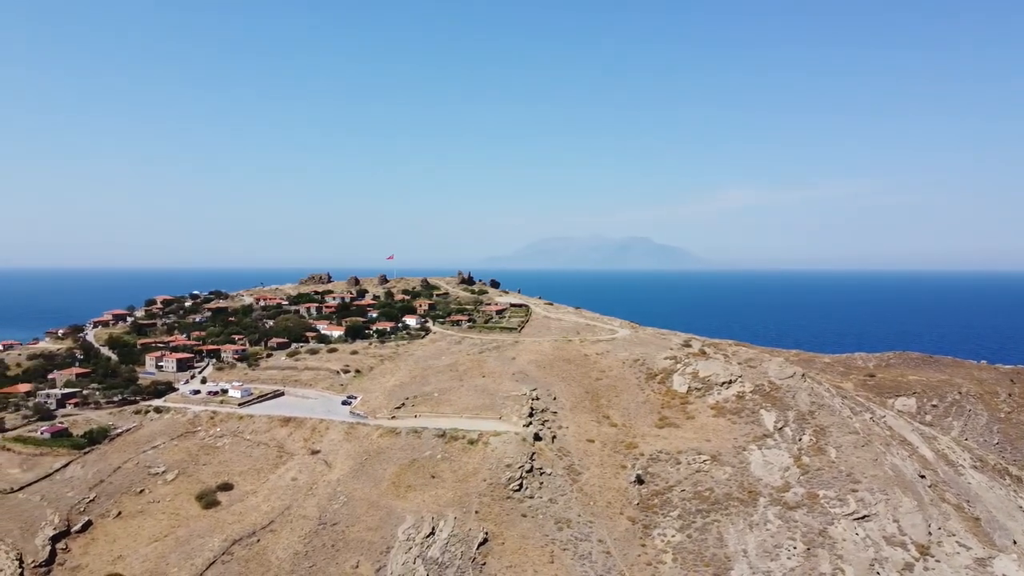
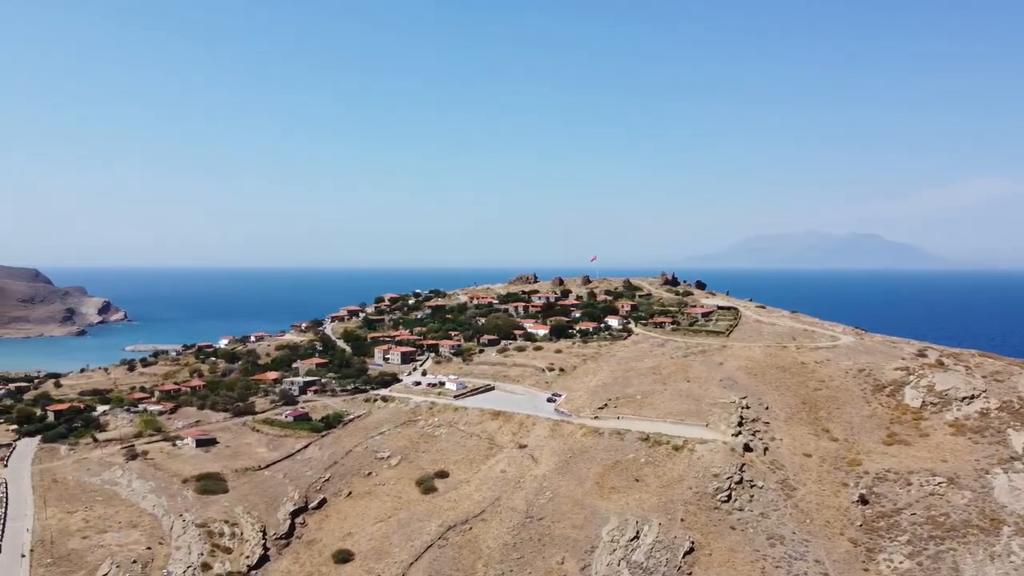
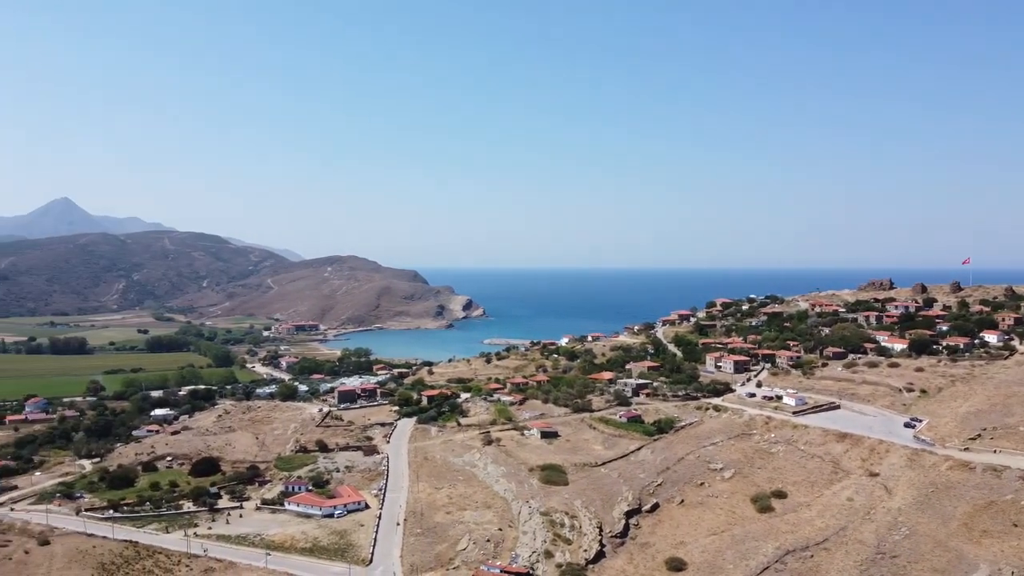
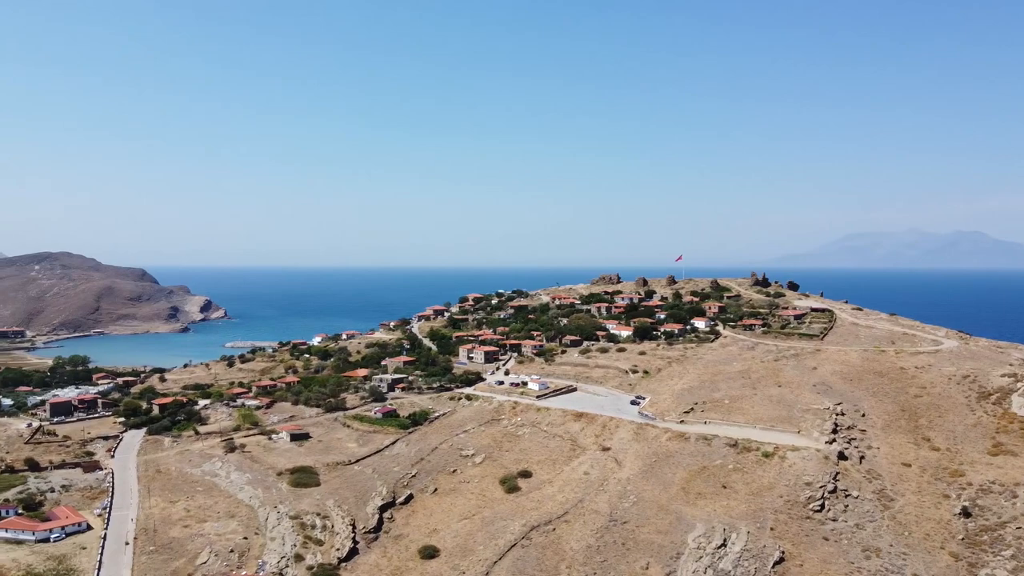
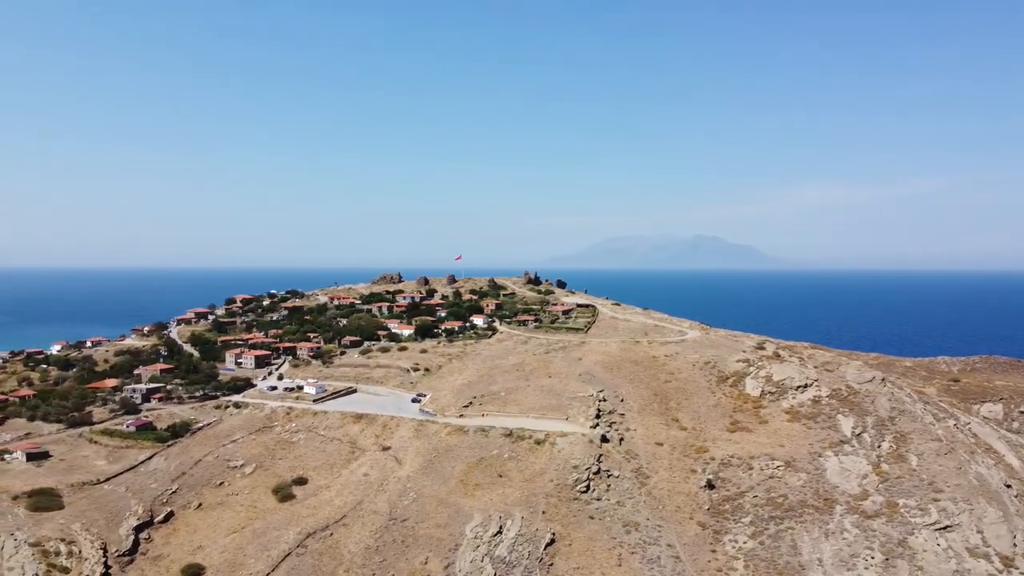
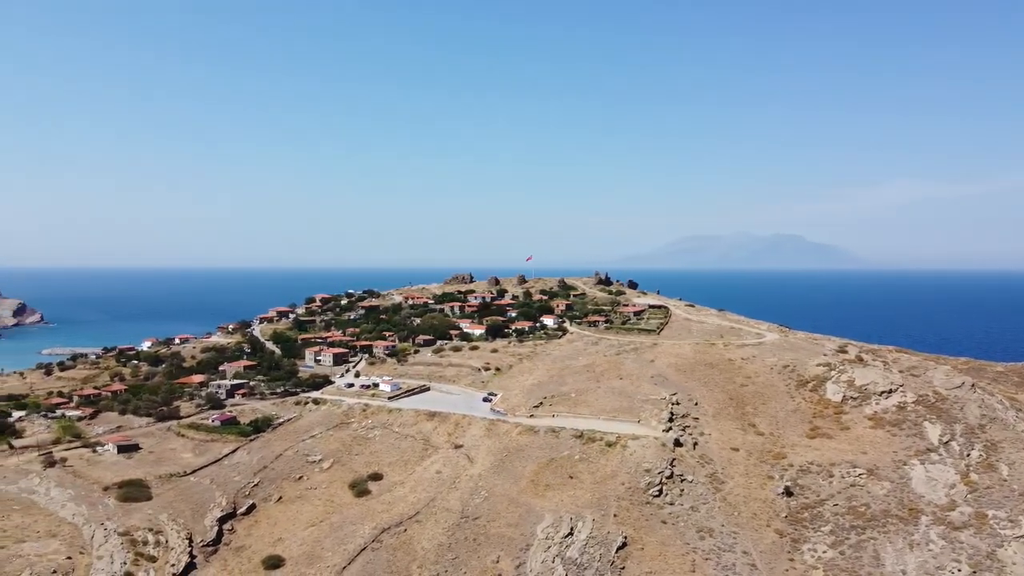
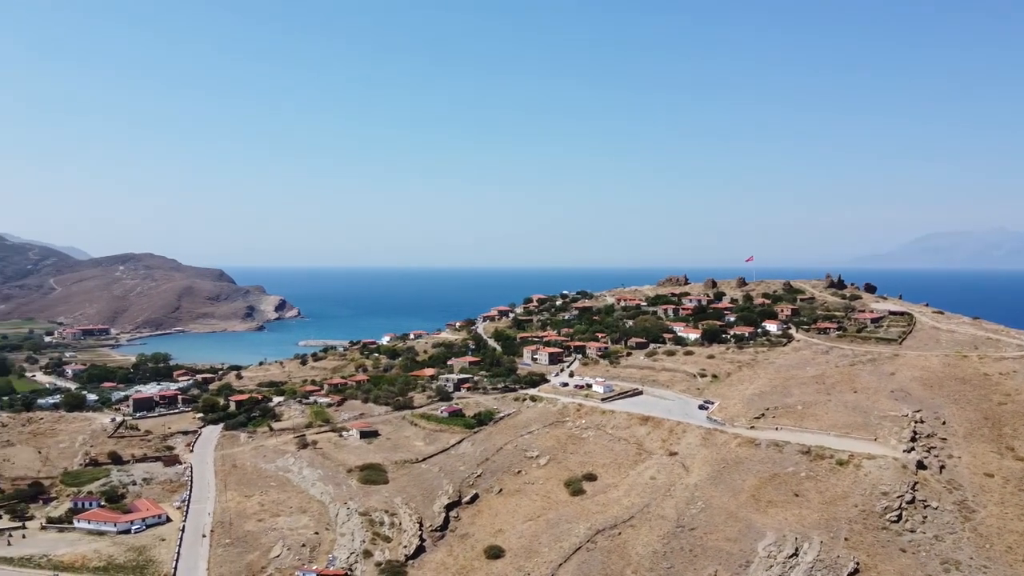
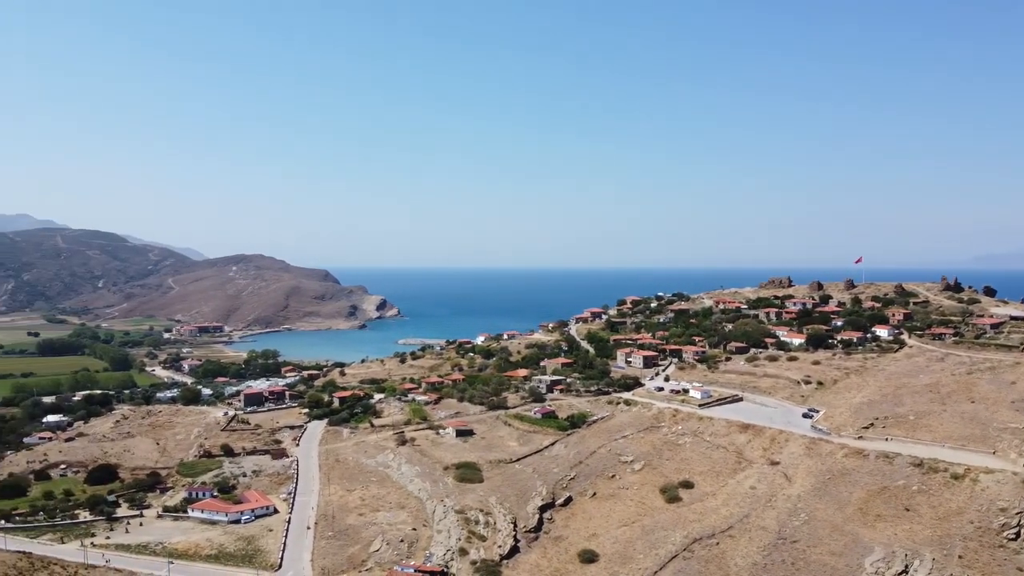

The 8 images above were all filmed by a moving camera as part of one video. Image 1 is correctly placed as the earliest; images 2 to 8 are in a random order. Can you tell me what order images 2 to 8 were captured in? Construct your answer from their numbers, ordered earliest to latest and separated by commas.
5, 6, 2, 4, 7, 8, 3
